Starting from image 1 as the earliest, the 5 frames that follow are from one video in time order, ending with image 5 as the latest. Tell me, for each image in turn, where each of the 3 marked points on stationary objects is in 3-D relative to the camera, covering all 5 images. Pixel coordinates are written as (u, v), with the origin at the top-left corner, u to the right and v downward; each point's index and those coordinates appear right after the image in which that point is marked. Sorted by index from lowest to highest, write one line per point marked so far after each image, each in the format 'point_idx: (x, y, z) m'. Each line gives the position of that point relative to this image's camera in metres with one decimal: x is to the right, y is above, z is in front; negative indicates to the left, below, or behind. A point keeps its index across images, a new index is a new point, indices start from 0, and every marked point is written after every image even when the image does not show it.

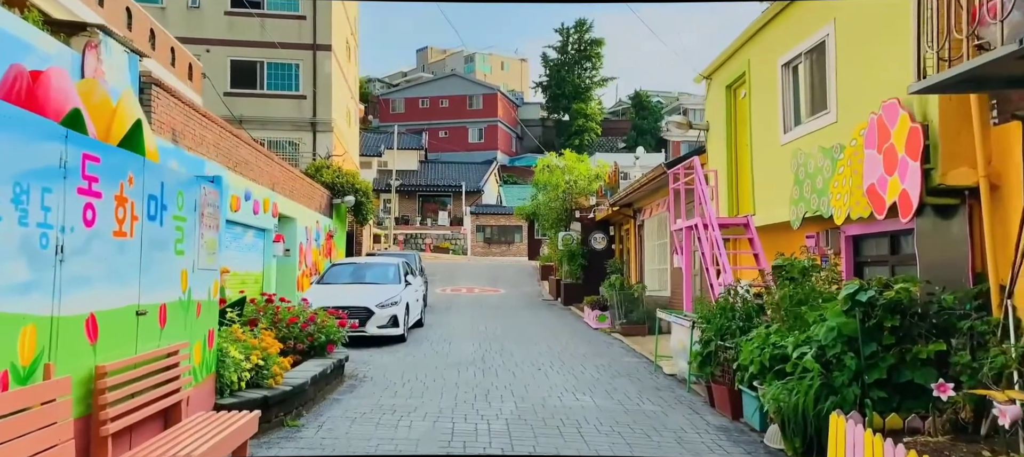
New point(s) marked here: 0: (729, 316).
0: (+2.4, -1.0, +7.3) m
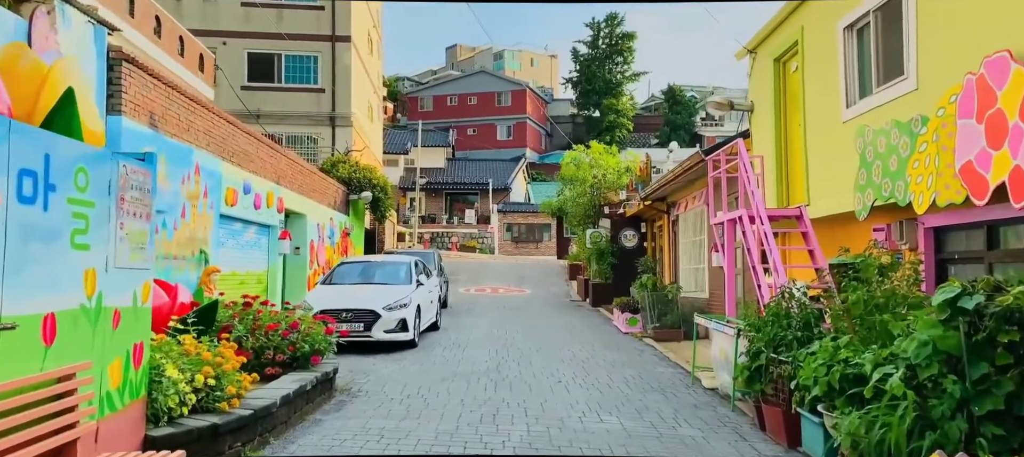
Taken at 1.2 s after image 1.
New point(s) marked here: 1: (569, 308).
0: (+2.5, -0.9, +6.1) m
1: (+1.6, -2.3, +19.2) m
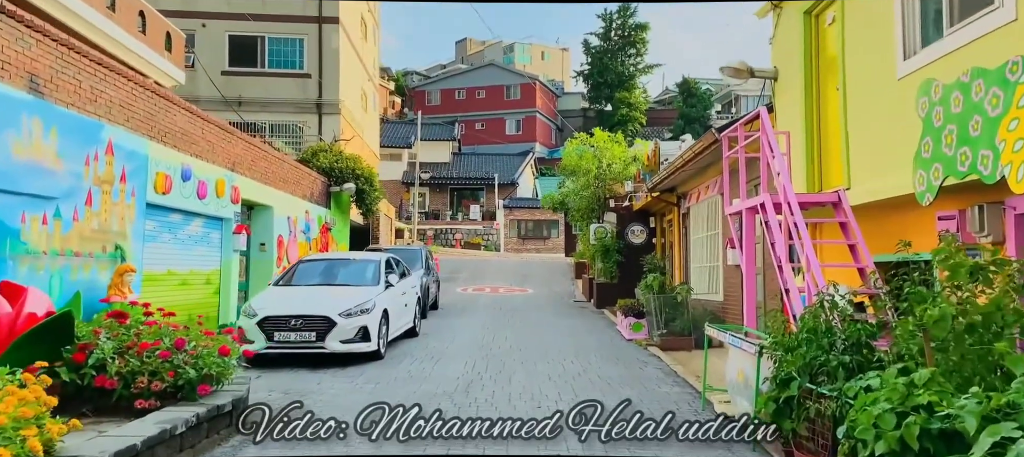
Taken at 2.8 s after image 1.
0: (+2.1, -0.8, +4.6) m
1: (+1.5, -2.1, +17.6) m
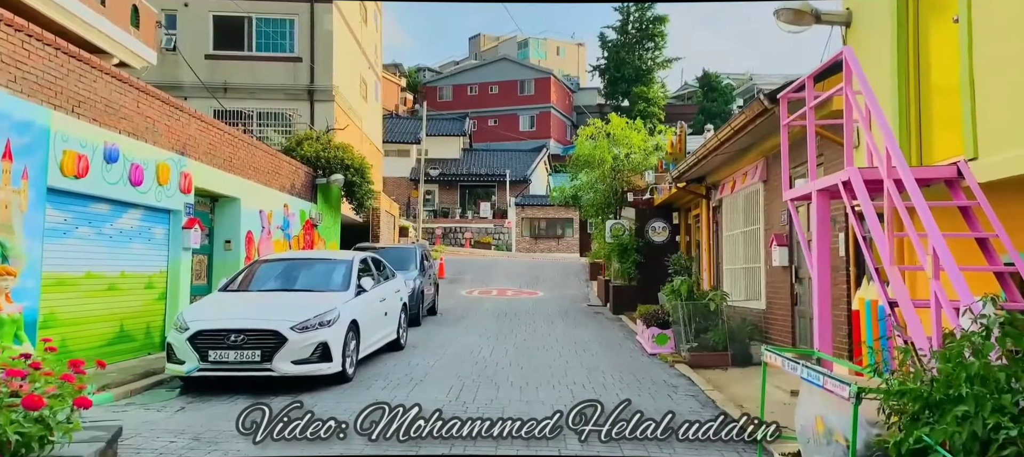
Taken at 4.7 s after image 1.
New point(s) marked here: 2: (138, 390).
0: (+2.0, -0.7, +2.7) m
1: (+1.7, -2.1, +15.8) m
2: (-3.9, -1.7, +6.9) m
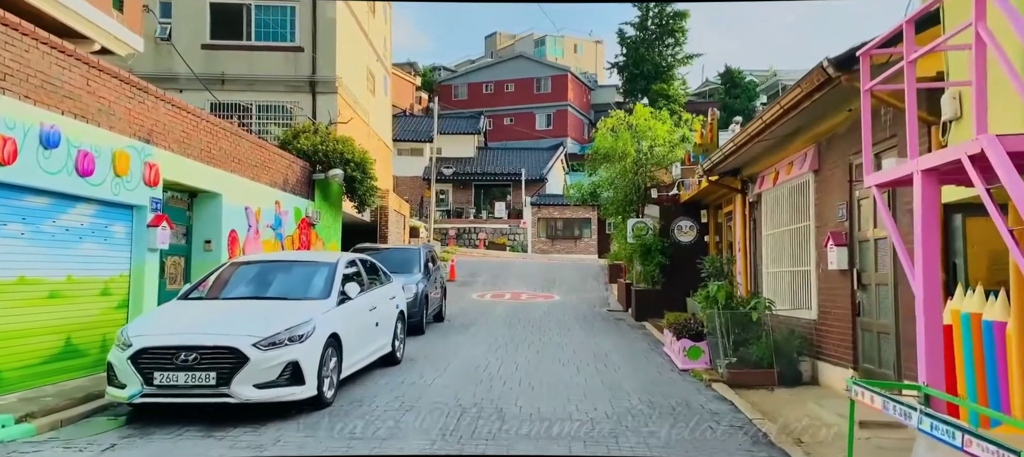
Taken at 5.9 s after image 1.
0: (+1.9, -0.7, +1.4) m
1: (+2.0, -2.0, +14.5) m
2: (-3.8, -1.6, +5.8) m
